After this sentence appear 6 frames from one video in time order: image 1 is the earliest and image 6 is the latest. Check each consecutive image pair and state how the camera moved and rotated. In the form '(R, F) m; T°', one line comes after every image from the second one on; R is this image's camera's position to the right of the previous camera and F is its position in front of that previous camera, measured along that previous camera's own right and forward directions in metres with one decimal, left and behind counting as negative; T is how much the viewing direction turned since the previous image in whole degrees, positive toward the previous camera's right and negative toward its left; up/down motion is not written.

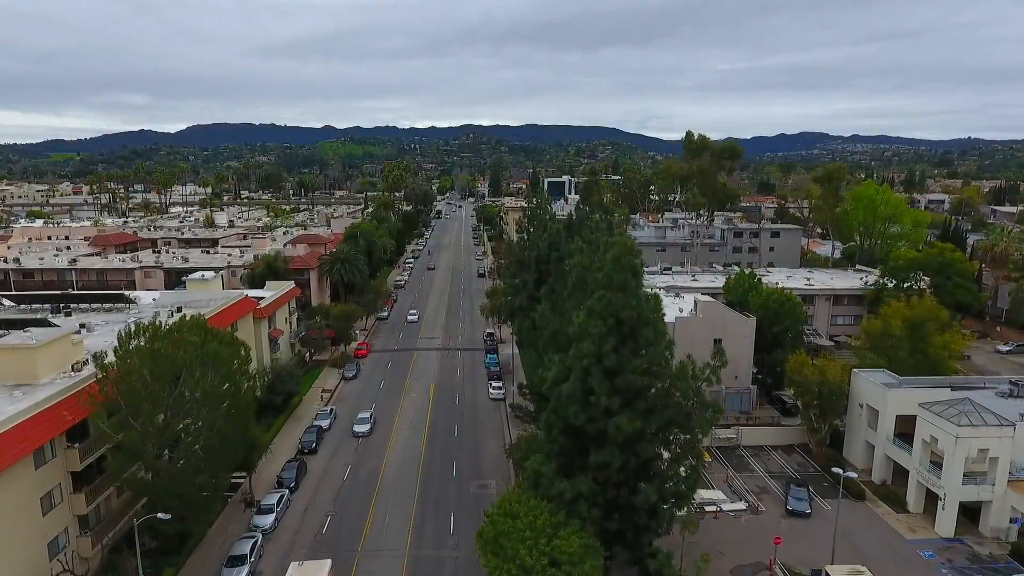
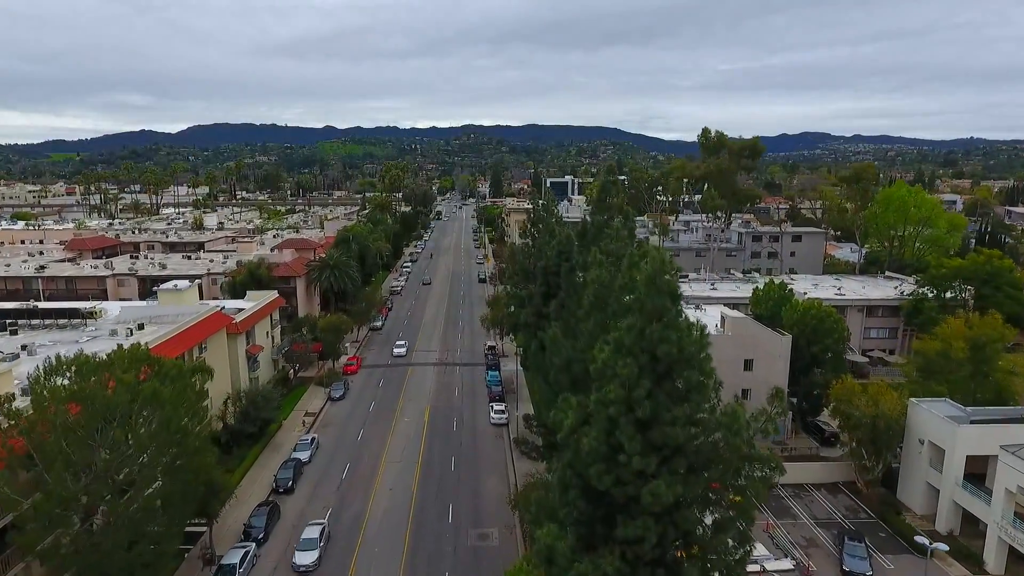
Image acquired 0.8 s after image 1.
(-0.1, +4.3) m; 0°
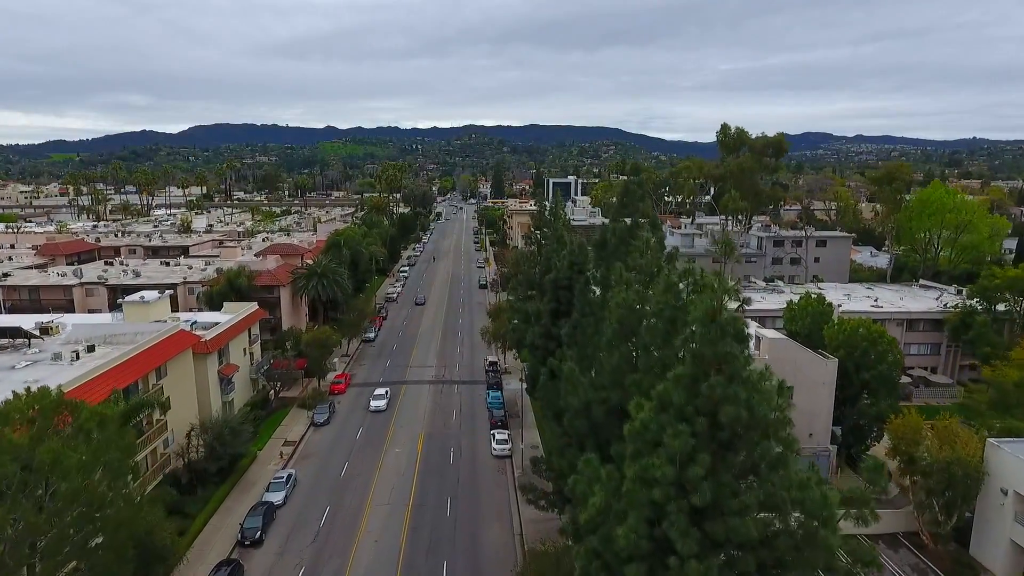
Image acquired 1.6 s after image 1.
(-0.1, +4.3) m; 0°
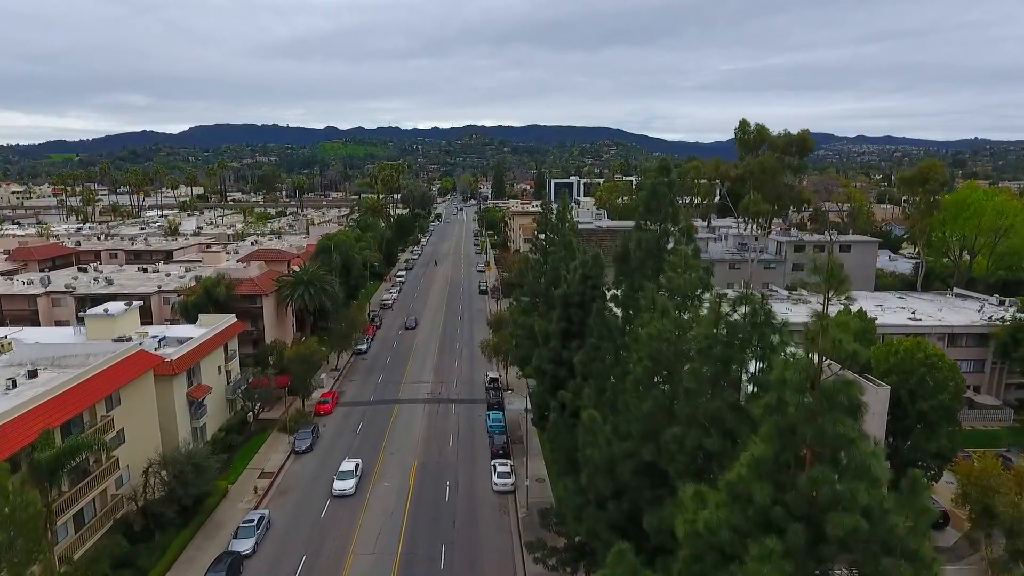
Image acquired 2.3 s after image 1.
(-0.1, +3.8) m; 0°
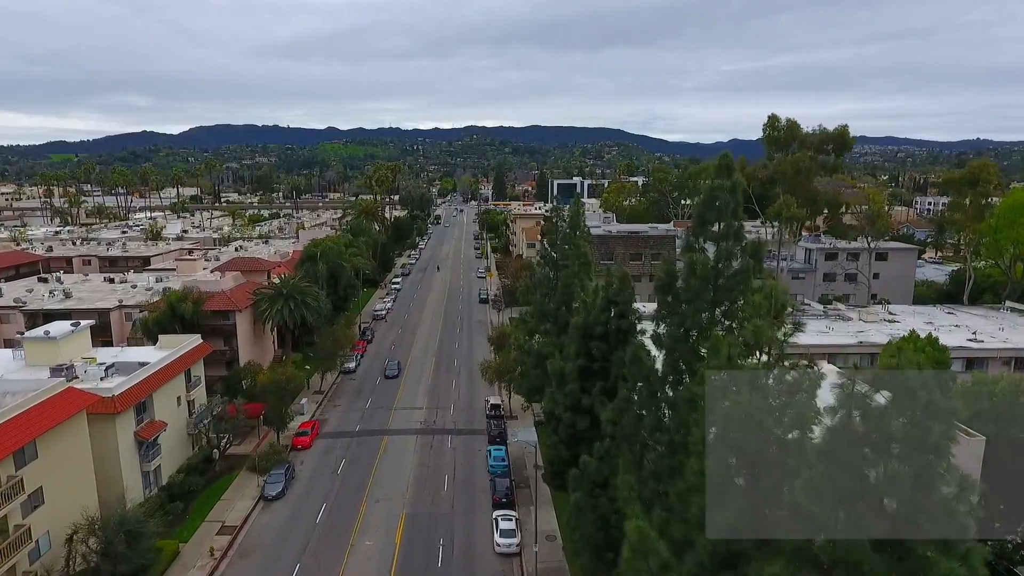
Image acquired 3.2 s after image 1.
(-0.1, +4.8) m; 0°
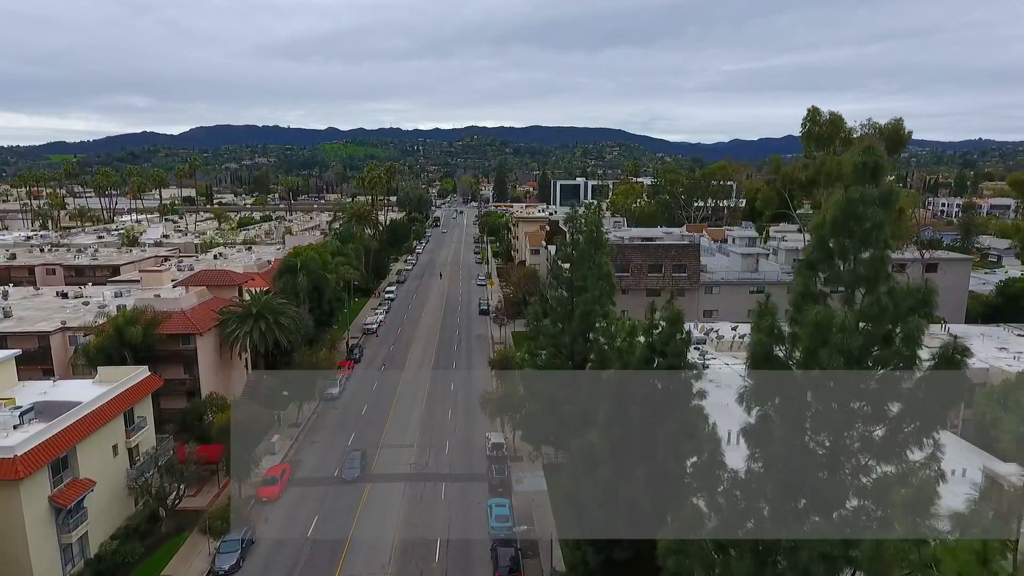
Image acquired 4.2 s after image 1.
(-0.2, +5.4) m; 0°
